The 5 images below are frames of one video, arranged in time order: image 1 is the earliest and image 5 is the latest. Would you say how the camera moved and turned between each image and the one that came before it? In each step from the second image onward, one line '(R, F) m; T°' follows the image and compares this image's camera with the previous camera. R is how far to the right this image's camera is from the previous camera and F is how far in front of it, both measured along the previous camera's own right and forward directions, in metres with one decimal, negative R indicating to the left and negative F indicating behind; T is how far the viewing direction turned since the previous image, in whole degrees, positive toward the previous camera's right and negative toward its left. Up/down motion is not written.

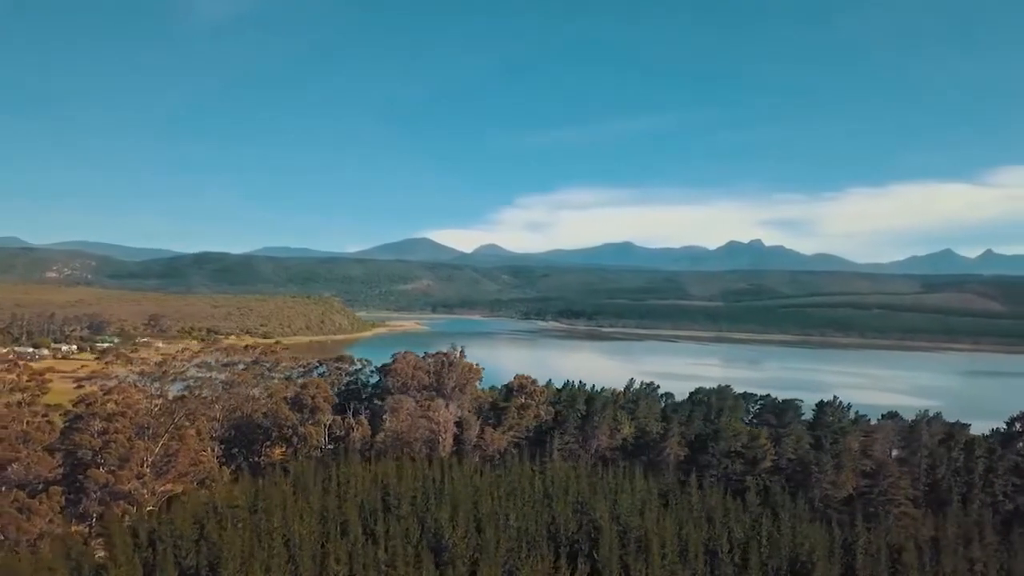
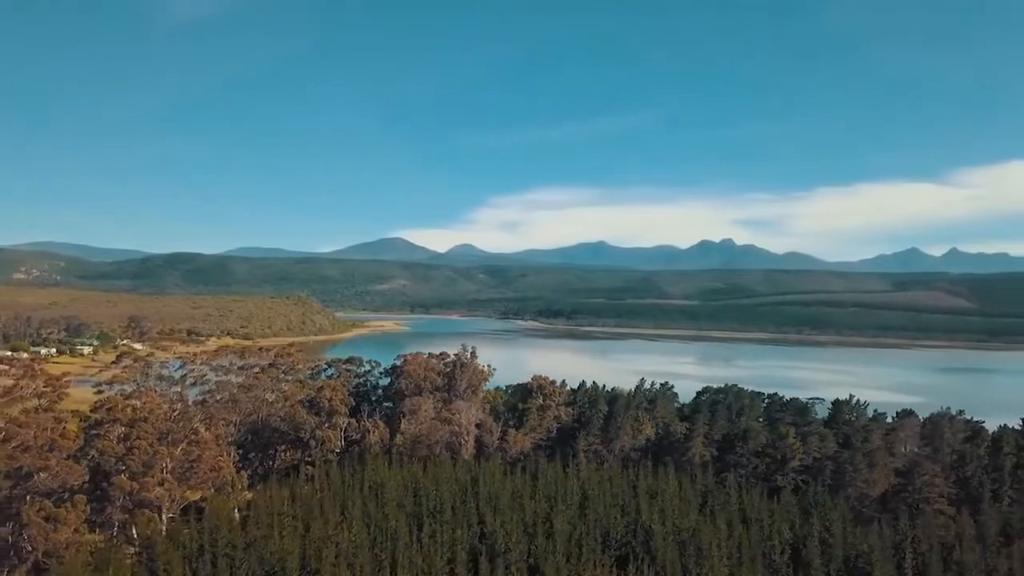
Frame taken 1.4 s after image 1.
(-0.5, 0.0) m; +2°
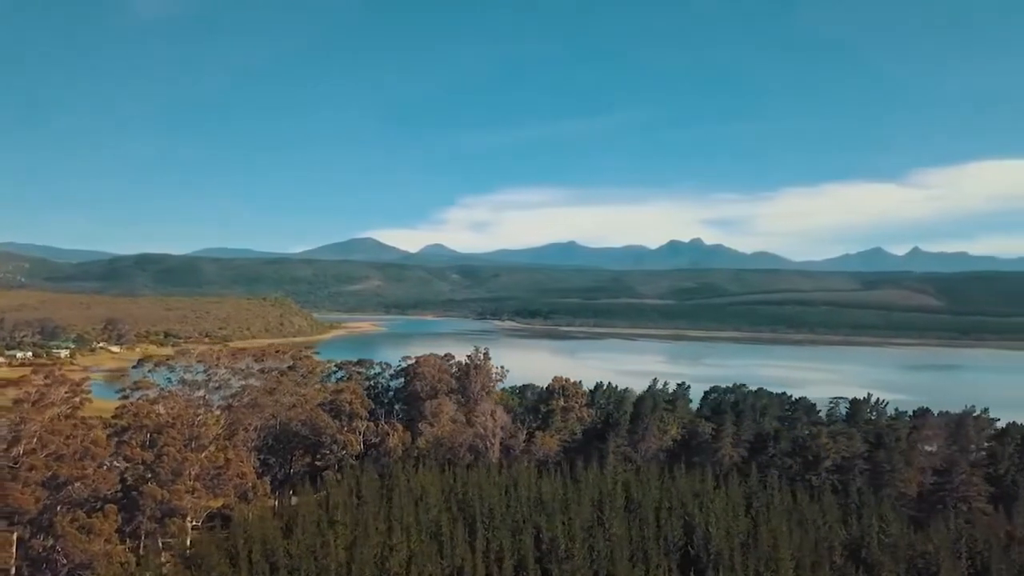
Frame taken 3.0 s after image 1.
(-0.5, 0.0) m; +2°
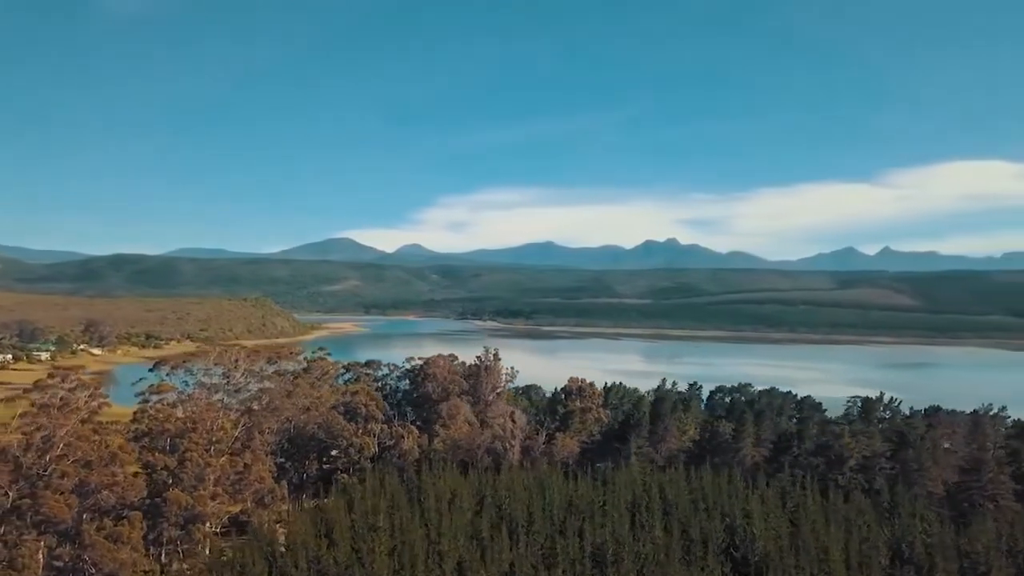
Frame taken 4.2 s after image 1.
(-0.4, +0.1) m; +2°
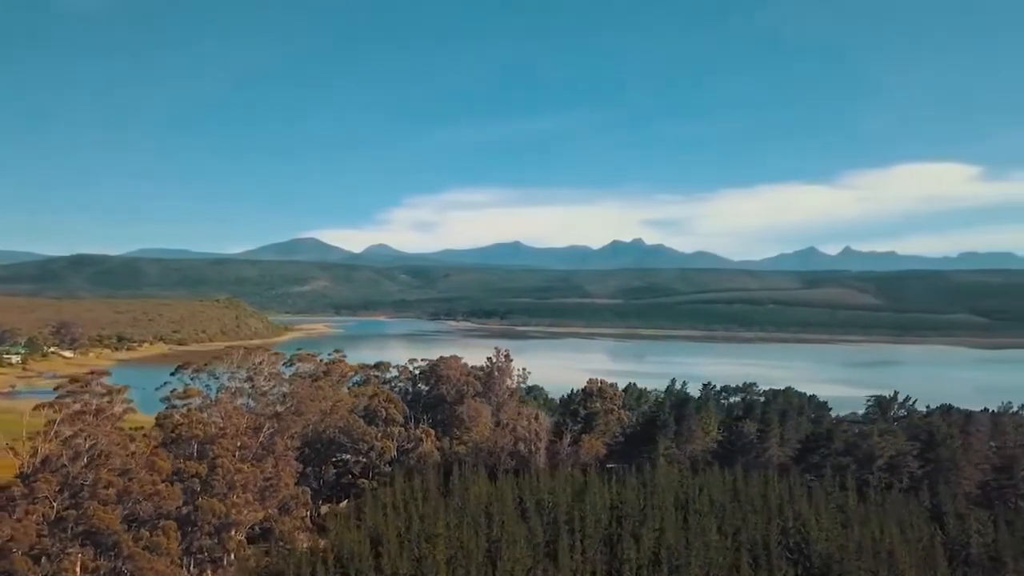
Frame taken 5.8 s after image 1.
(-0.6, +0.1) m; +2°
